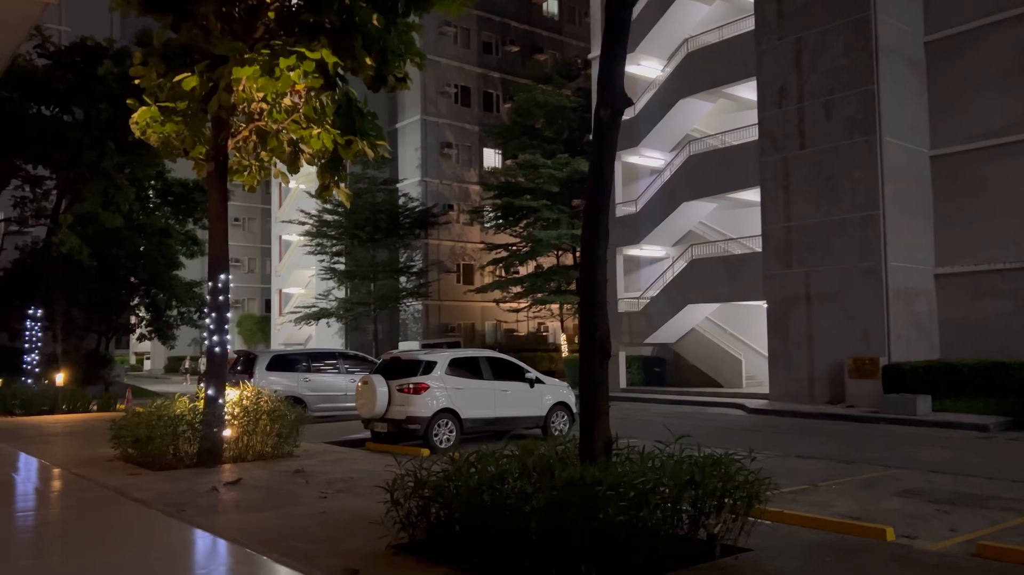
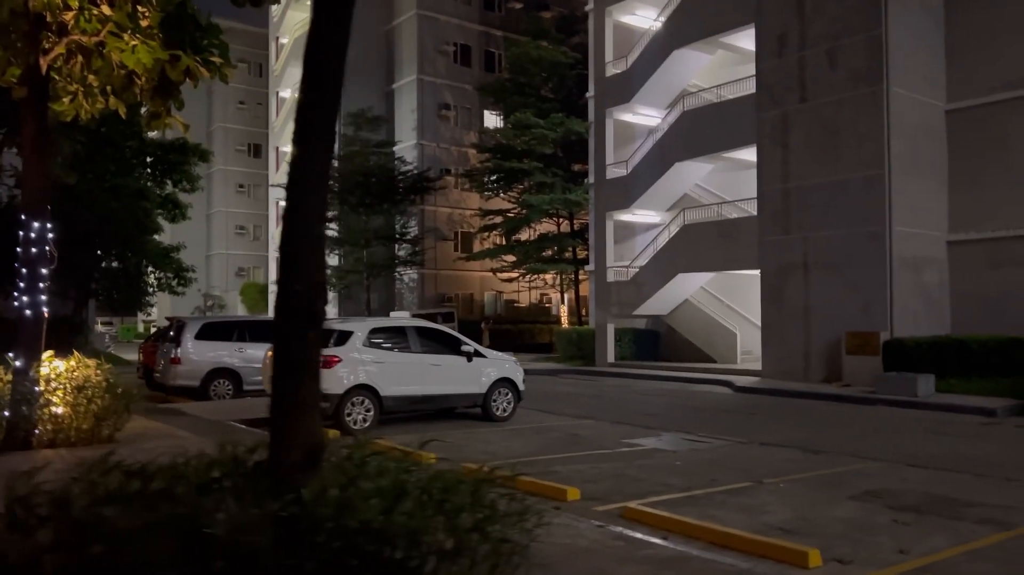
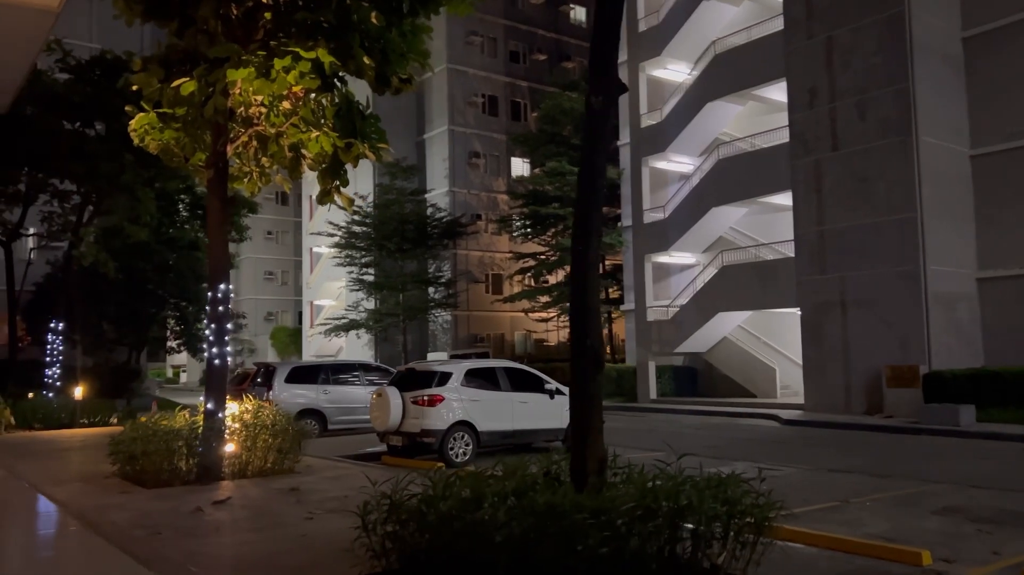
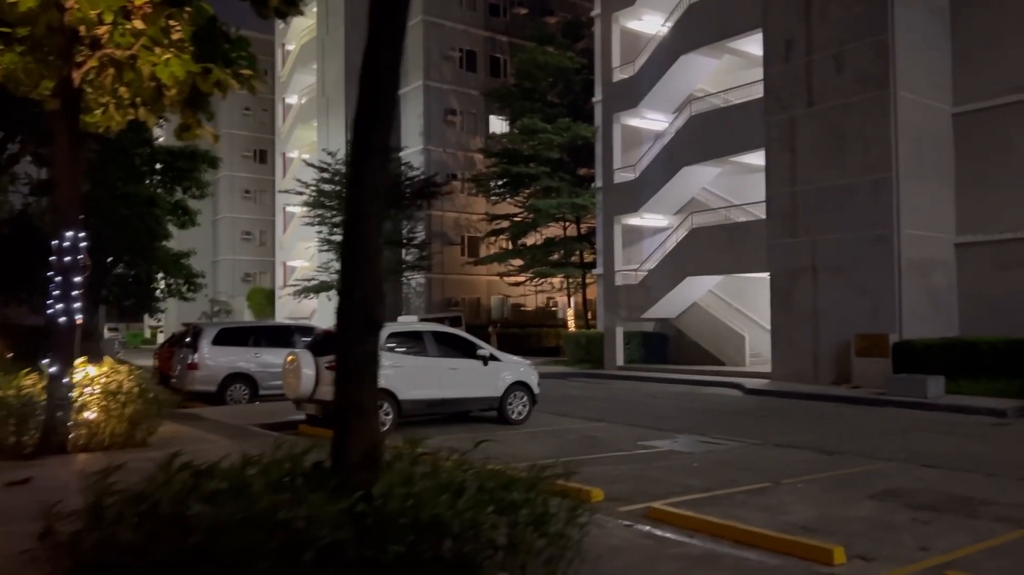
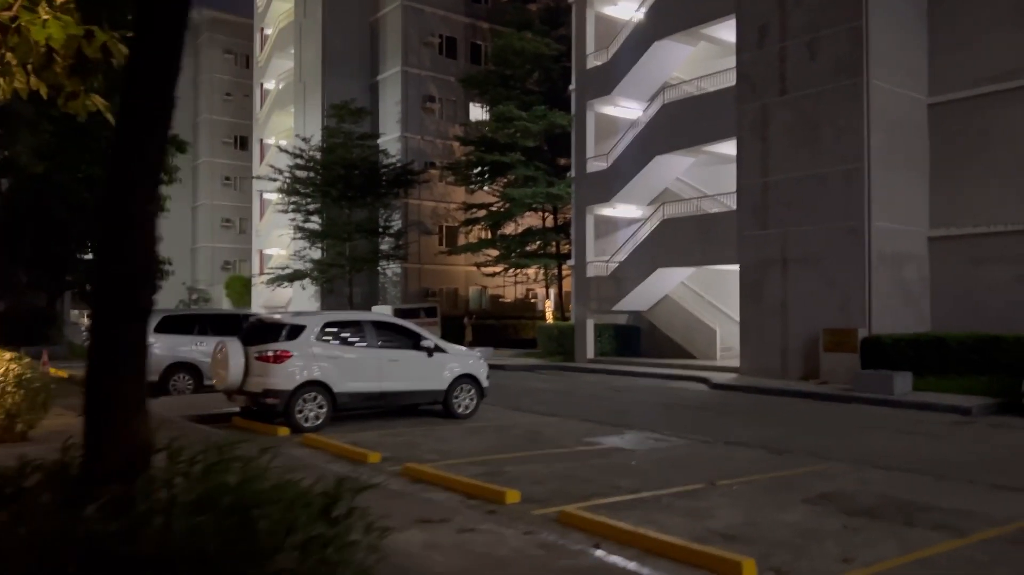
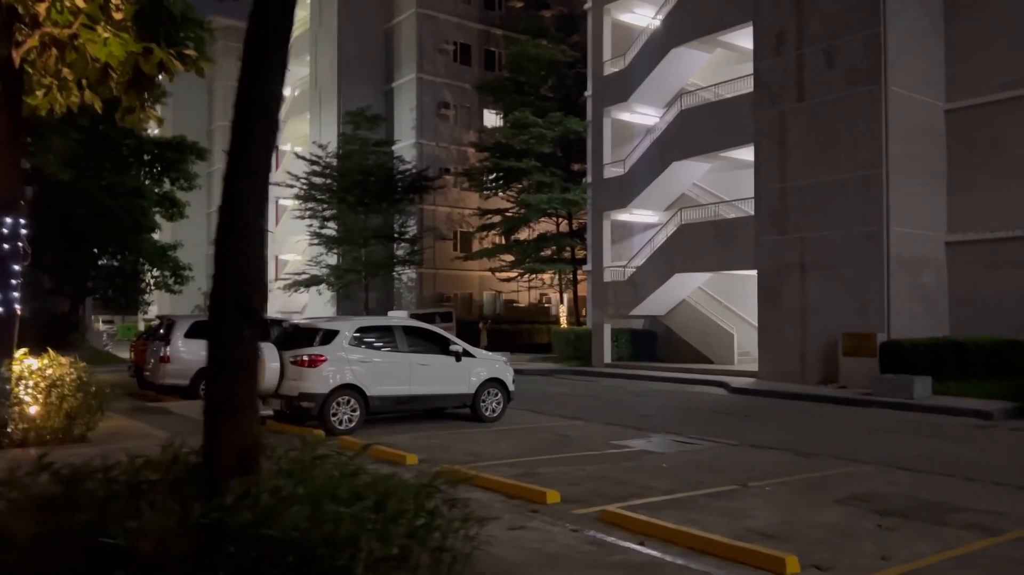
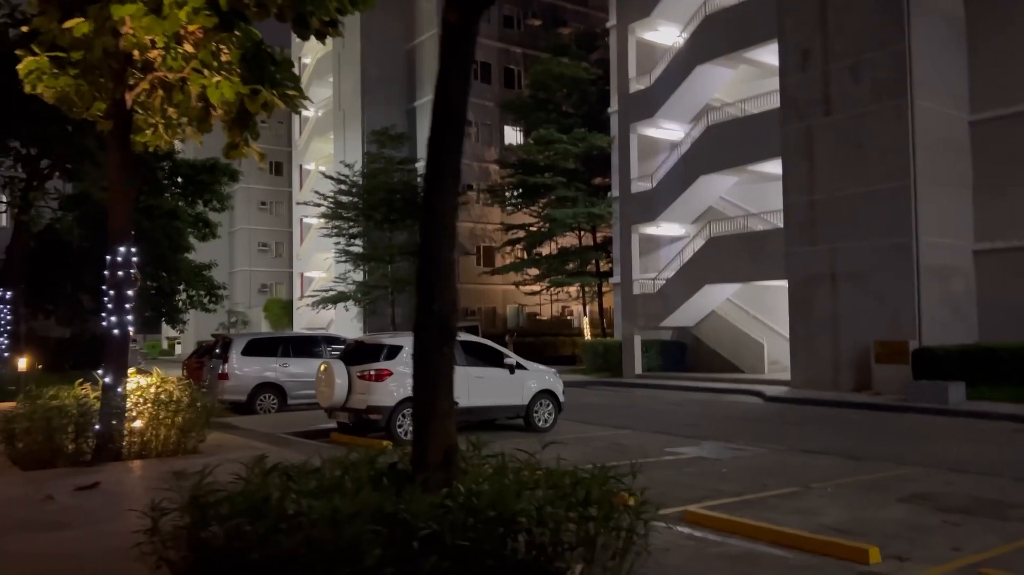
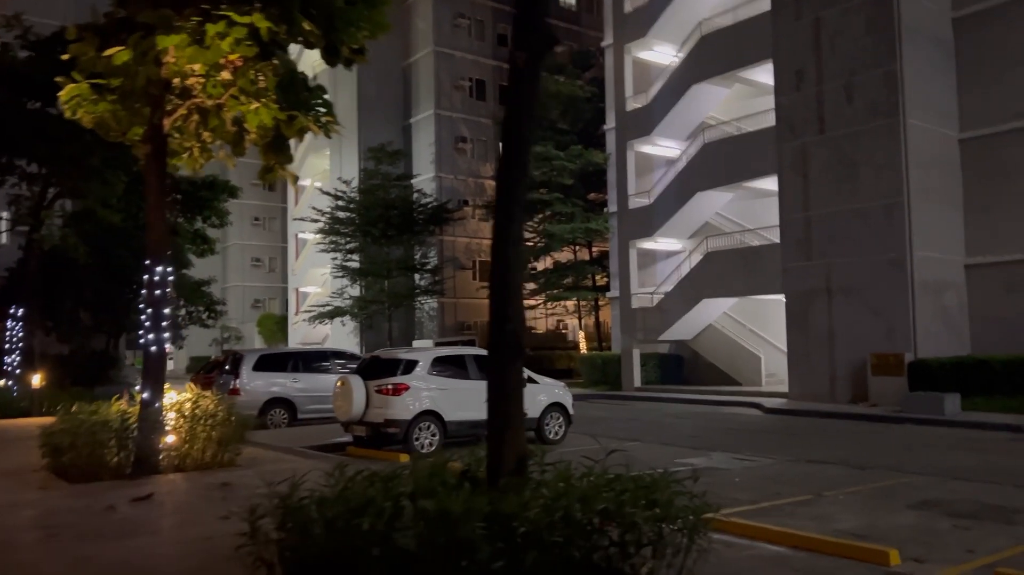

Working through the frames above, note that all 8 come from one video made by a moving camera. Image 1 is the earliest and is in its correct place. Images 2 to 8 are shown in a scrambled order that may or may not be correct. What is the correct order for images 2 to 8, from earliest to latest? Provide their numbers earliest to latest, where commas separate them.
3, 8, 7, 4, 2, 6, 5
